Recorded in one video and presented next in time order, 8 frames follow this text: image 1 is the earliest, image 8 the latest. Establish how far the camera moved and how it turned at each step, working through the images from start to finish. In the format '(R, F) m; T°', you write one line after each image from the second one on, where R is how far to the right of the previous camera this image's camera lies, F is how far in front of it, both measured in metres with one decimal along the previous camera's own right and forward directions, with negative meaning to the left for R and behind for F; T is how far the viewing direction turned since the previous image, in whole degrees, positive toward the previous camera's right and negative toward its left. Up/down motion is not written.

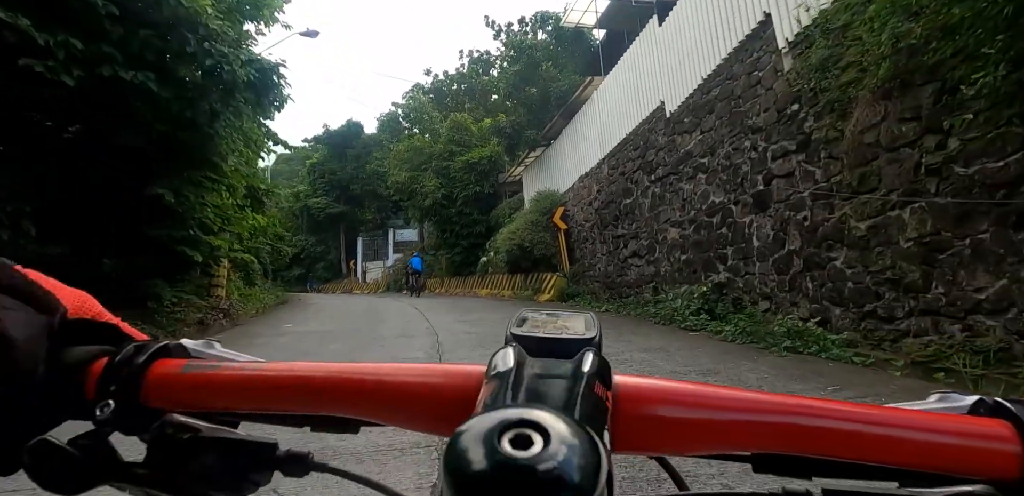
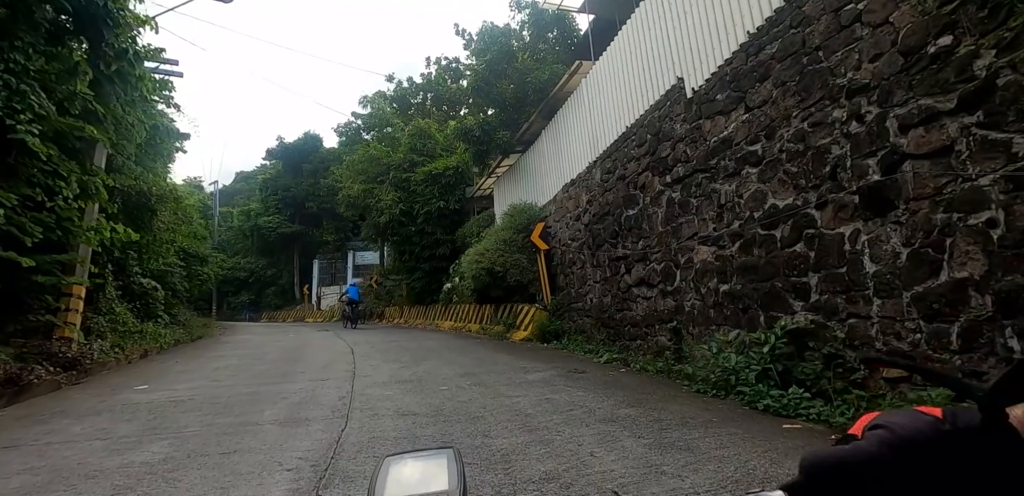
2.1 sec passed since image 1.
(+0.1, +2.5) m; +4°
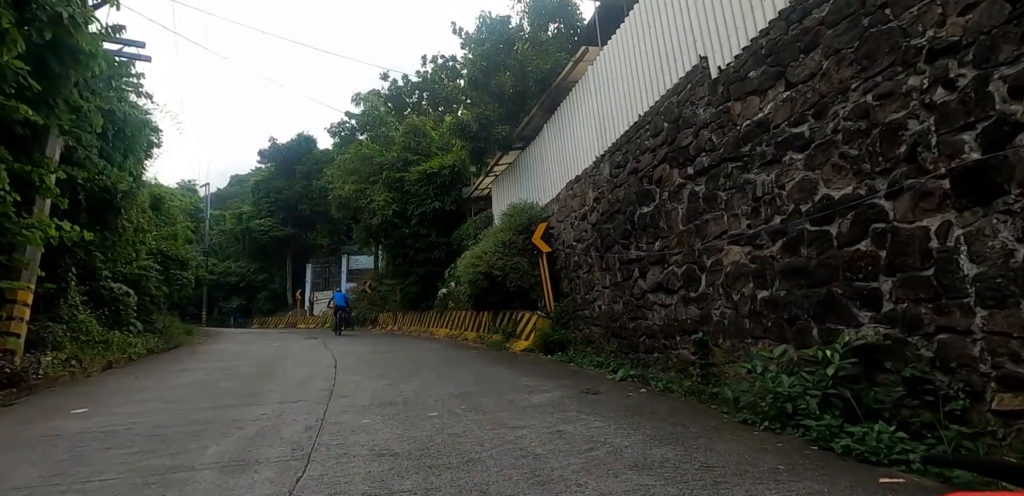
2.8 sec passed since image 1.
(0.0, +0.8) m; 0°
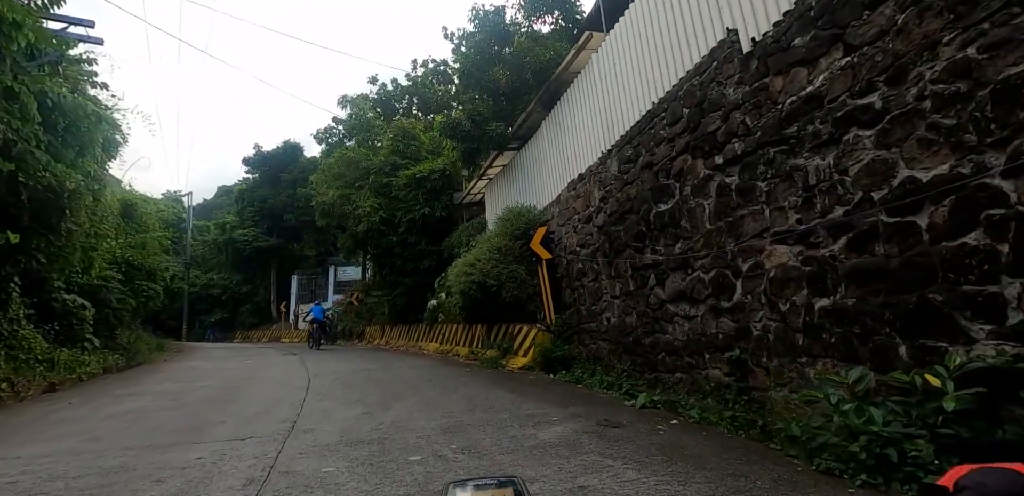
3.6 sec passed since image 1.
(-0.1, +0.9) m; +1°
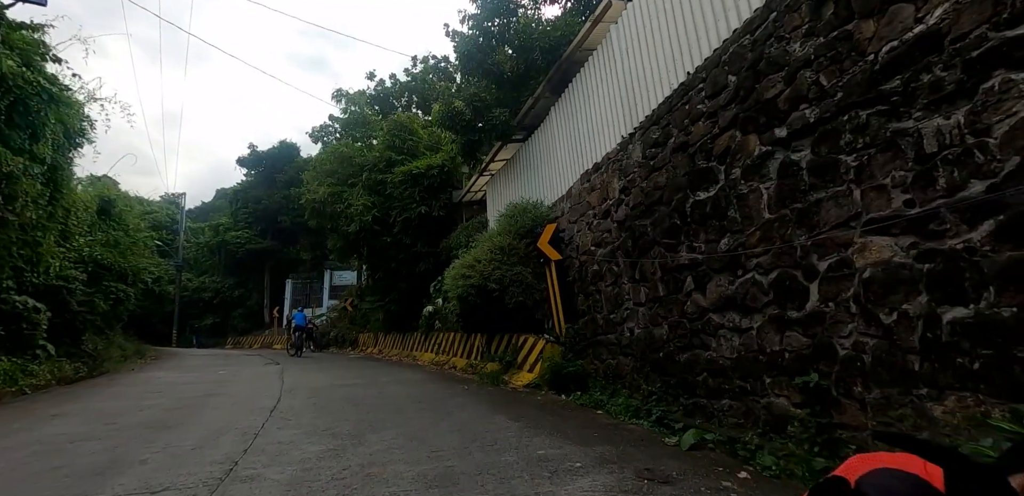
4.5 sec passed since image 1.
(-0.1, +1.0) m; 0°
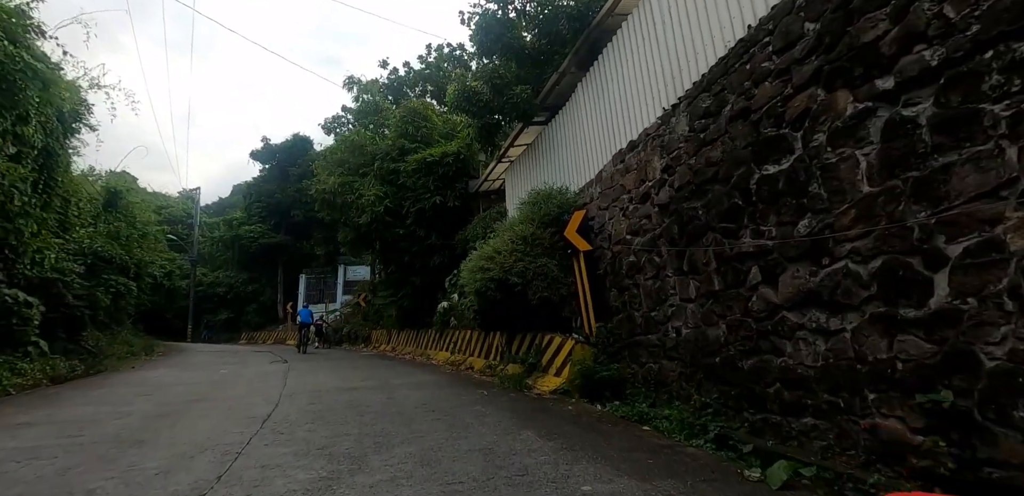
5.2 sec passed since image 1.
(-0.1, +0.8) m; -2°
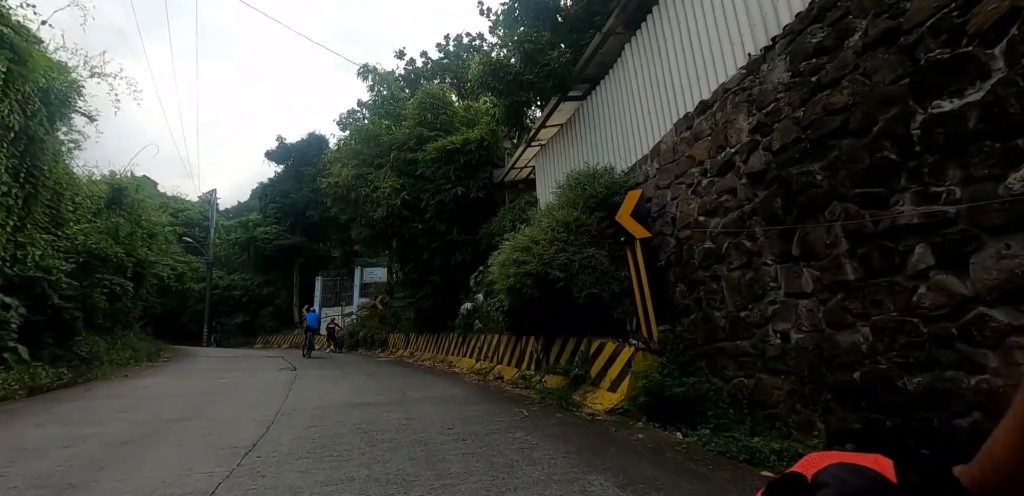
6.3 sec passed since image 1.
(-0.3, +1.1) m; -2°
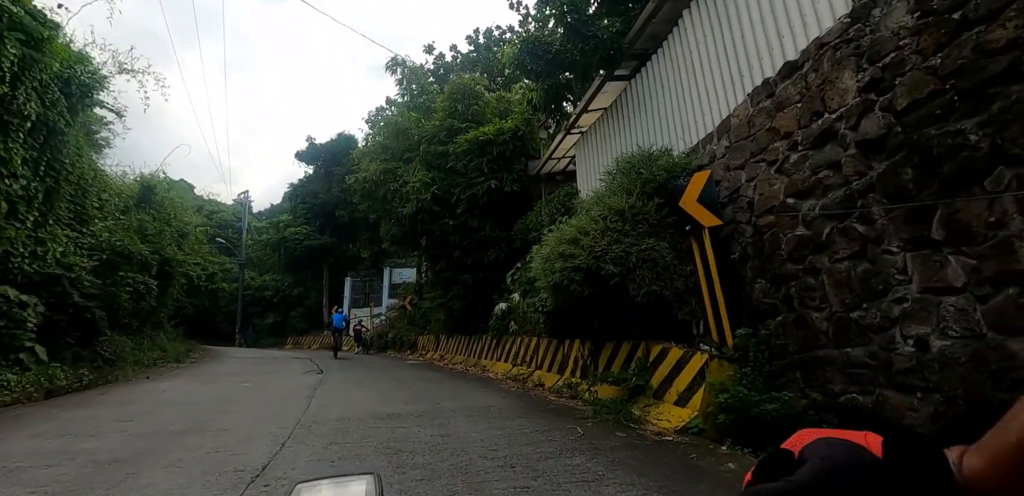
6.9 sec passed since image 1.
(-0.2, +0.7) m; -3°
